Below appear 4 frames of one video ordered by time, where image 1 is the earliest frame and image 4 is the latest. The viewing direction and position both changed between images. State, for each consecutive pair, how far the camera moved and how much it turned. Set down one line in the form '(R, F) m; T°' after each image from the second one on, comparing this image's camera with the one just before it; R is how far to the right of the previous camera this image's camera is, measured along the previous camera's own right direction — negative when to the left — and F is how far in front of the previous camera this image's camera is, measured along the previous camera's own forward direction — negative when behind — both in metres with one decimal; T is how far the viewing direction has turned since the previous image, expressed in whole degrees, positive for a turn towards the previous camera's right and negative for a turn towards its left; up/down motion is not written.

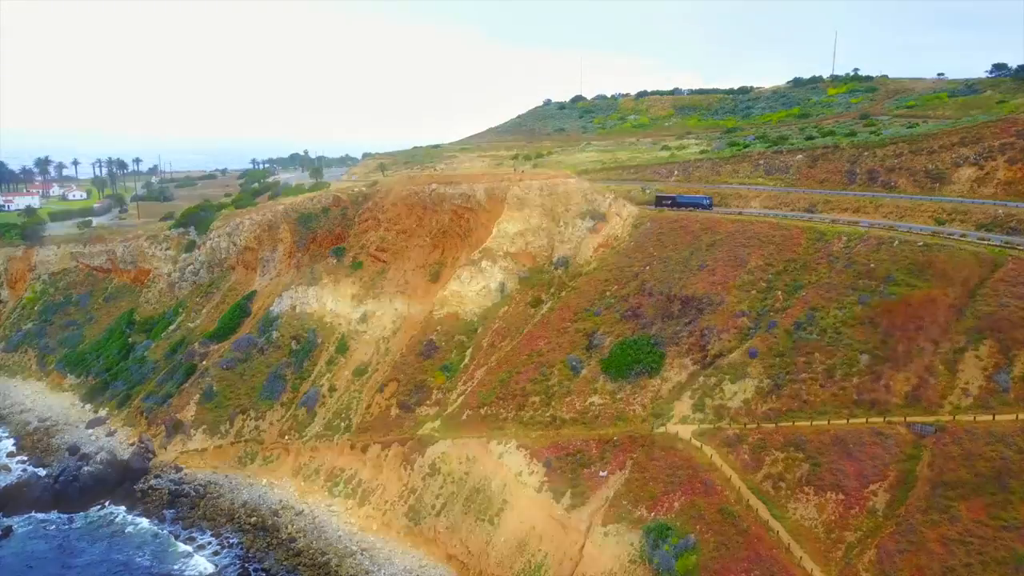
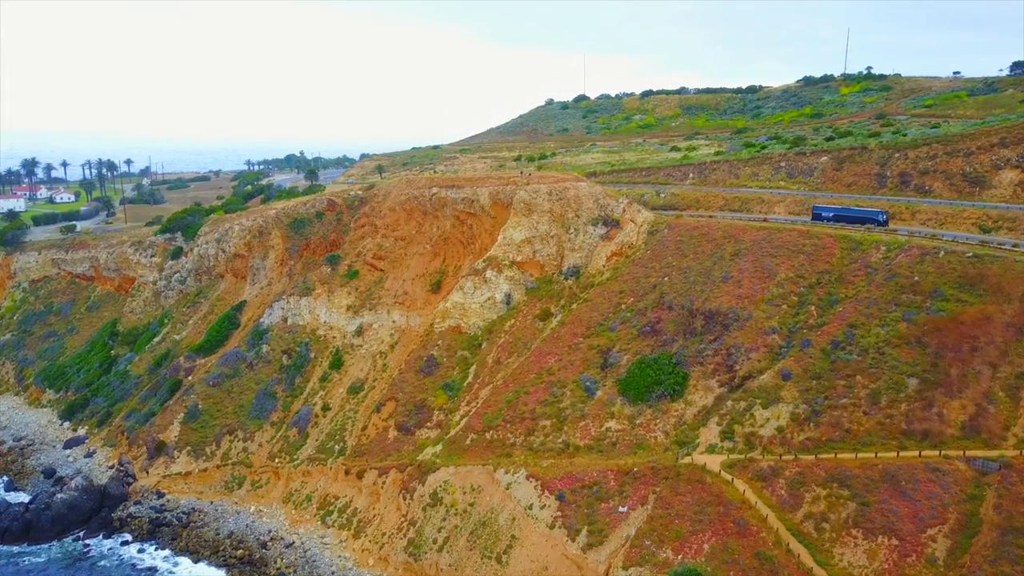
(-0.5, +3.0) m; 0°
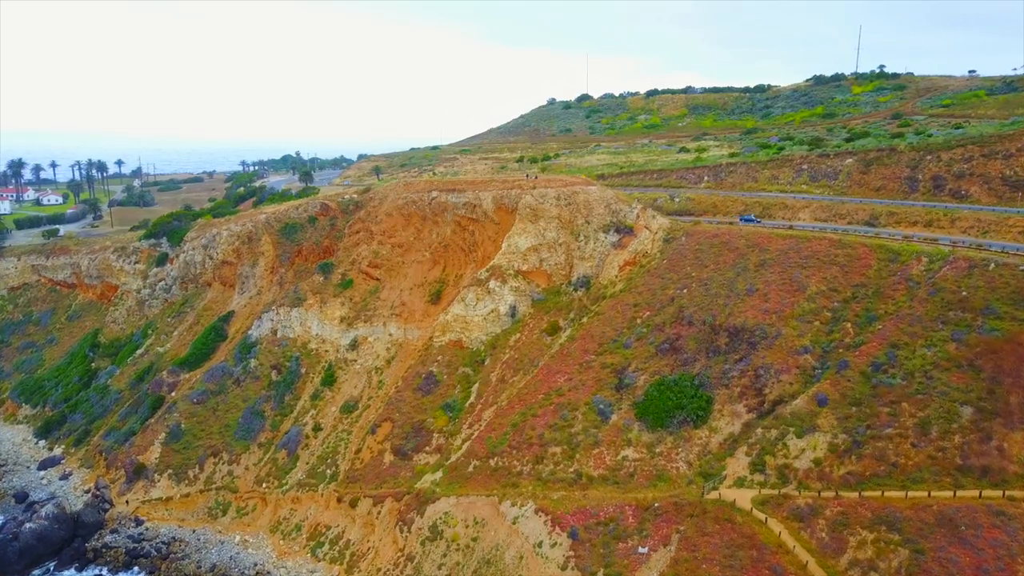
(-0.4, +2.8) m; 0°
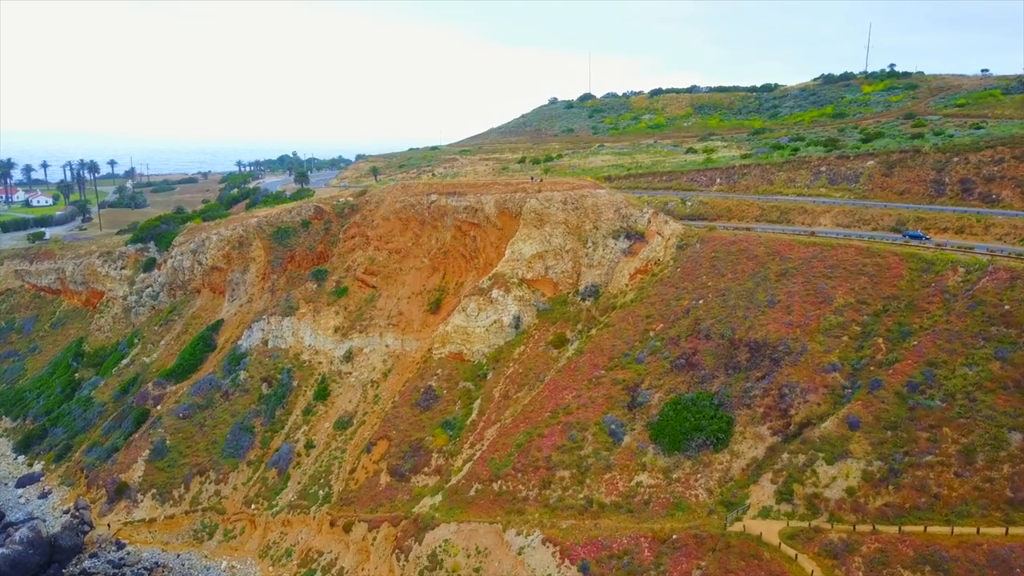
(-0.3, +2.1) m; 0°
